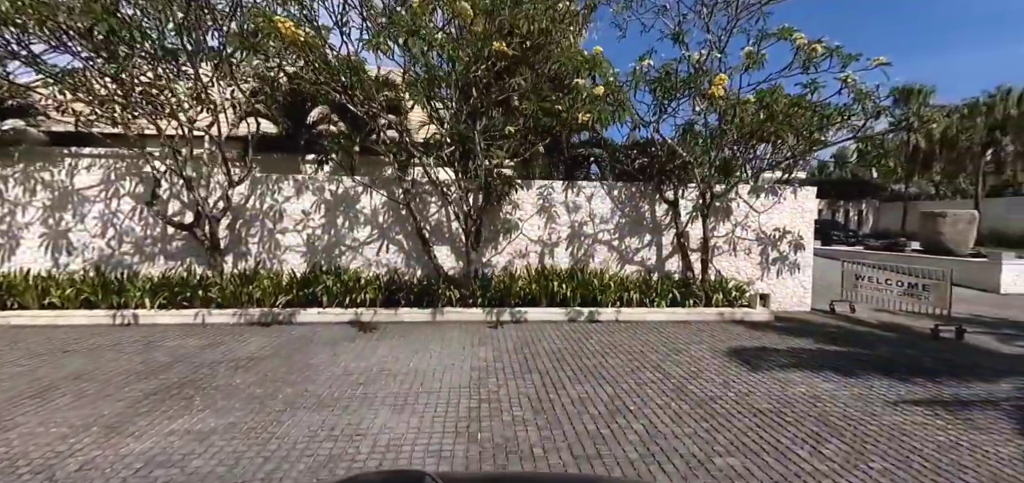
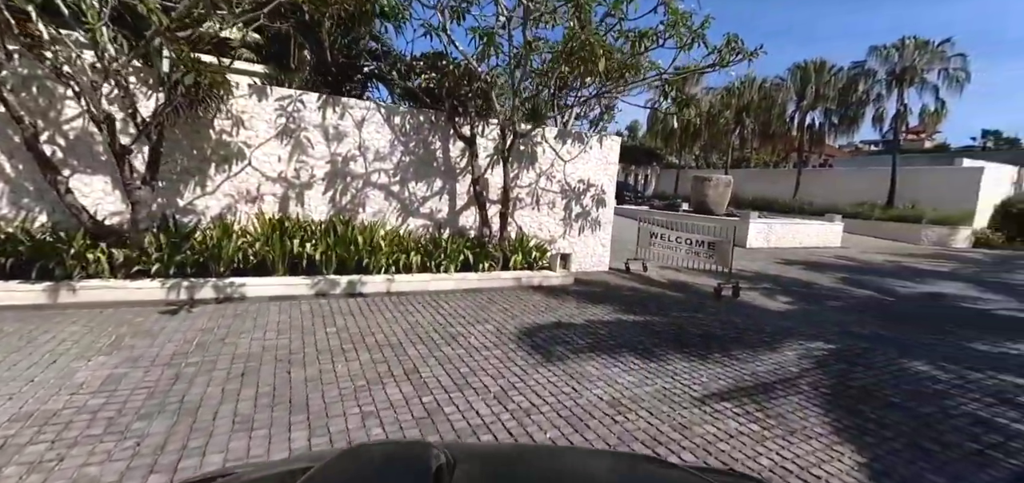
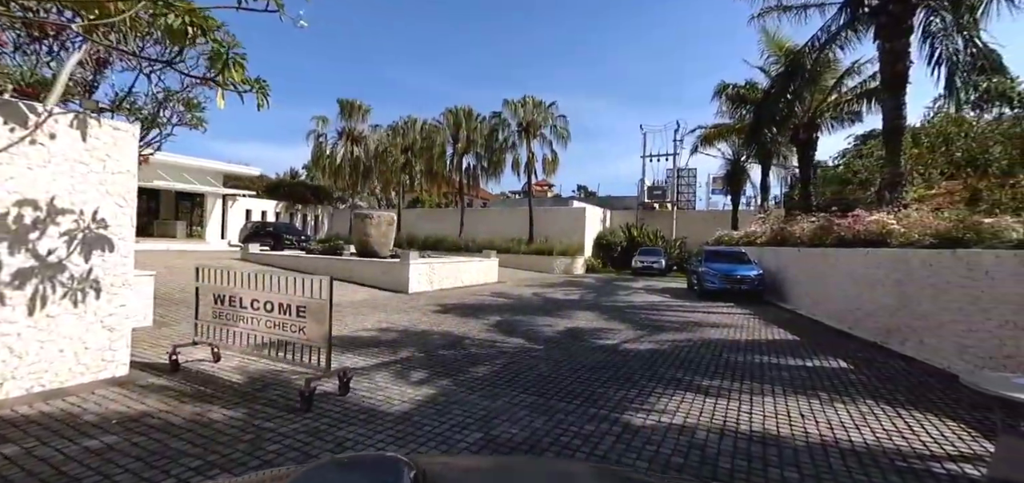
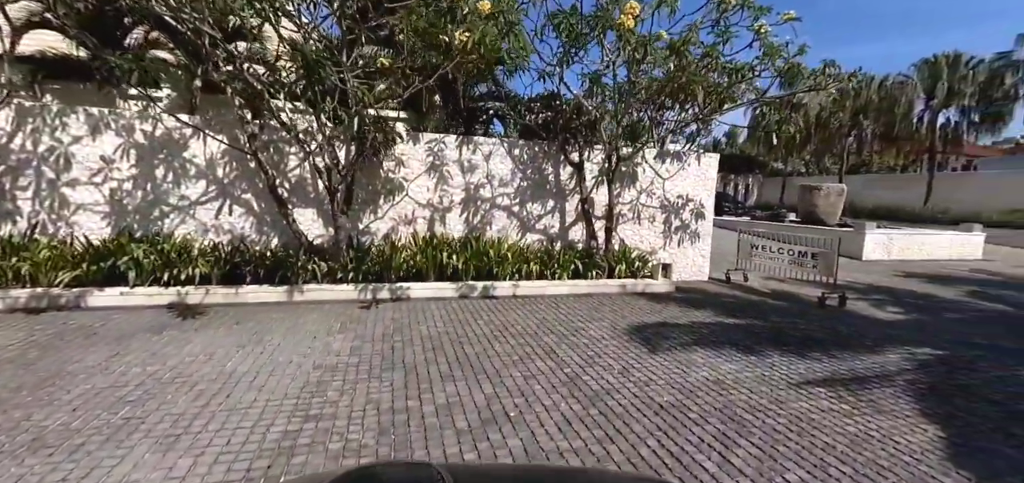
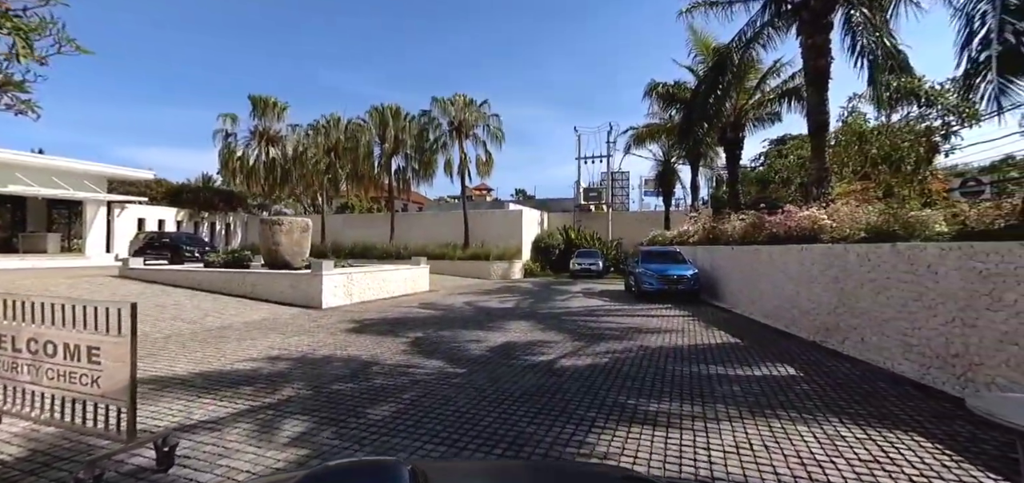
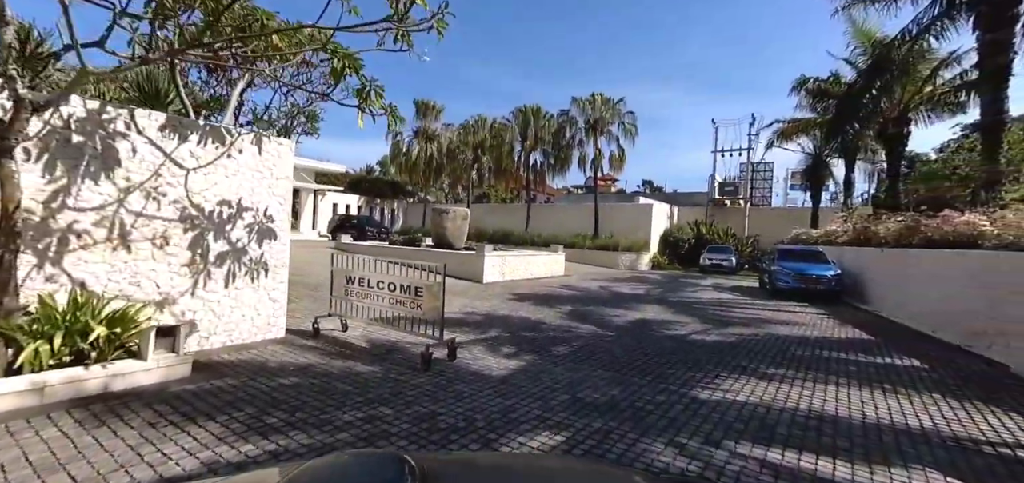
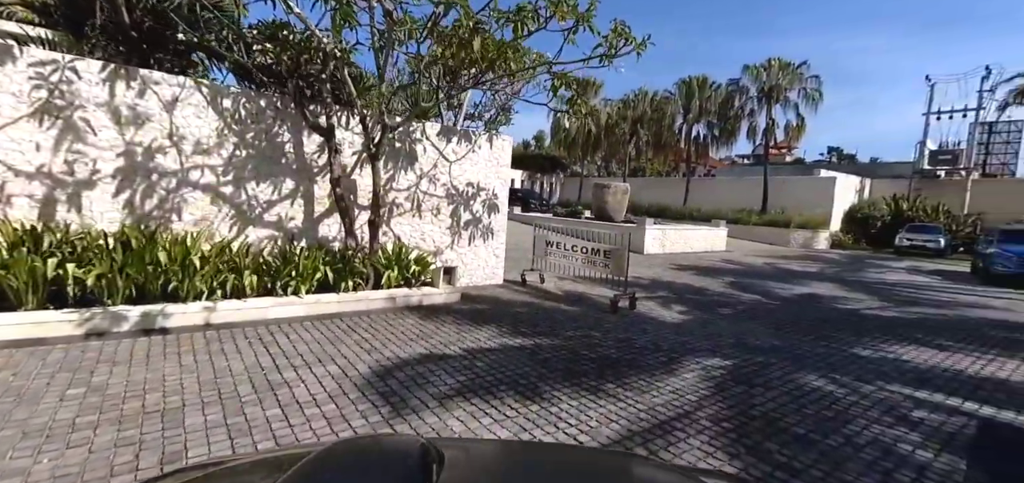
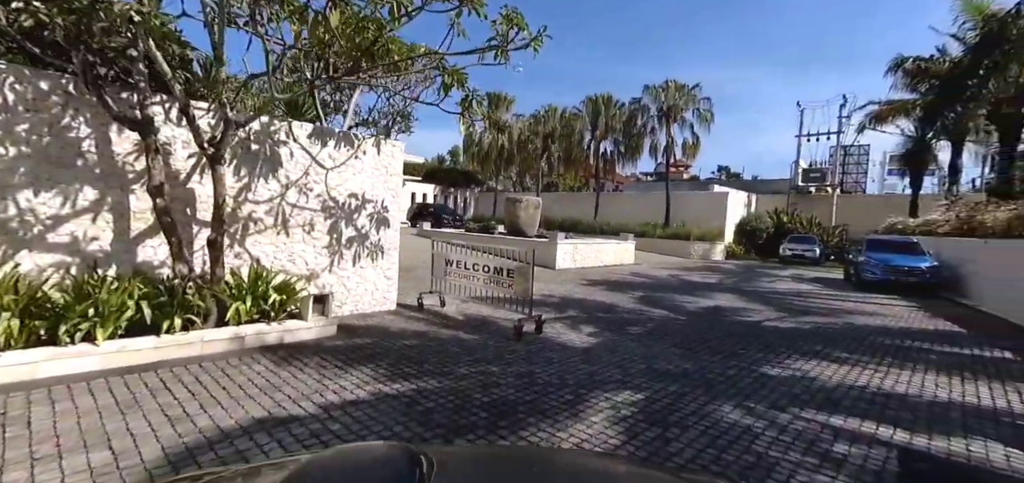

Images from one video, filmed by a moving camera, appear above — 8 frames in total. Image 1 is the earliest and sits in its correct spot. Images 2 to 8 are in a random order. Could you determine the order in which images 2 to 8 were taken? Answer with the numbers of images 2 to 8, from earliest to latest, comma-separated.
4, 2, 7, 8, 6, 3, 5
